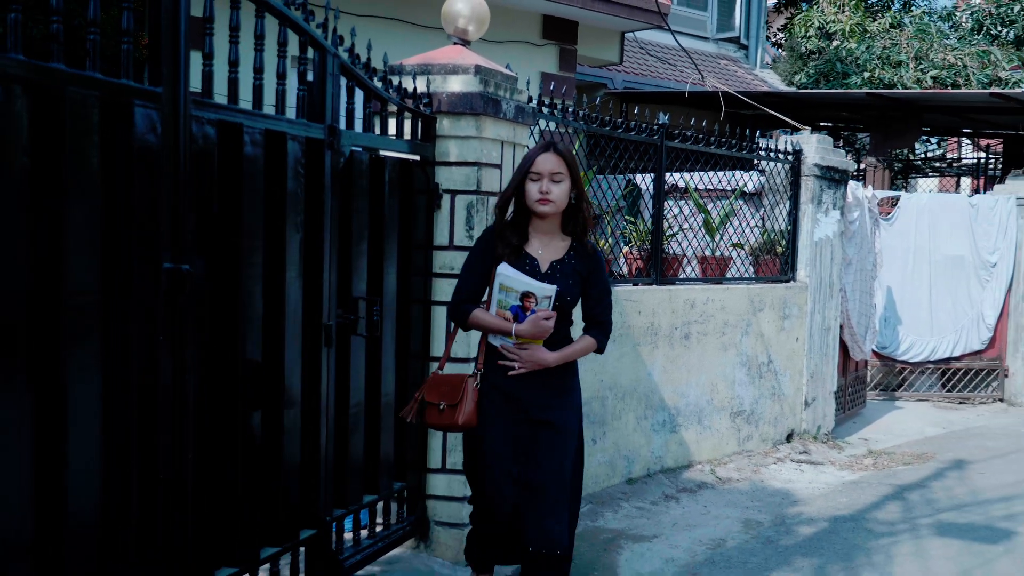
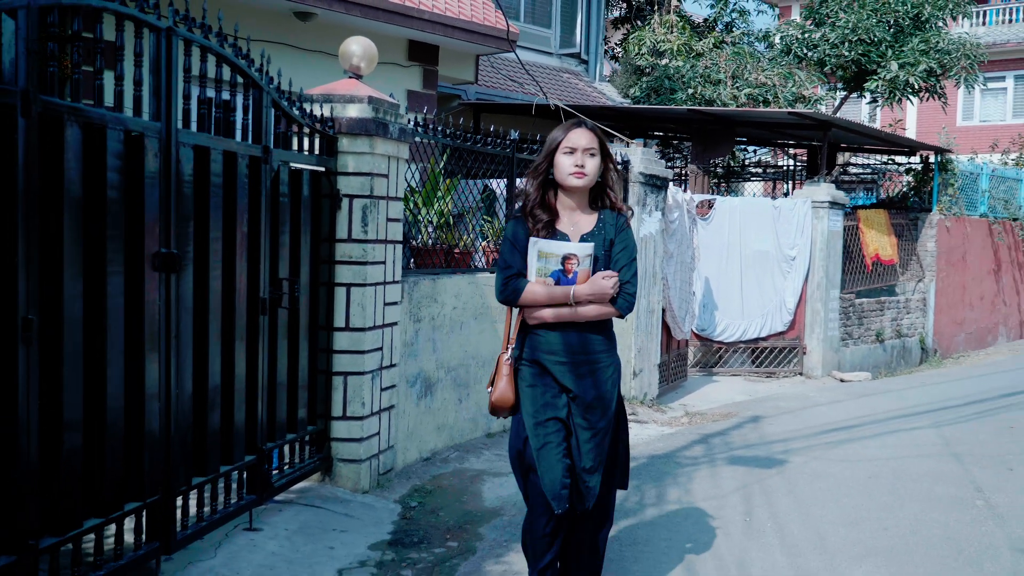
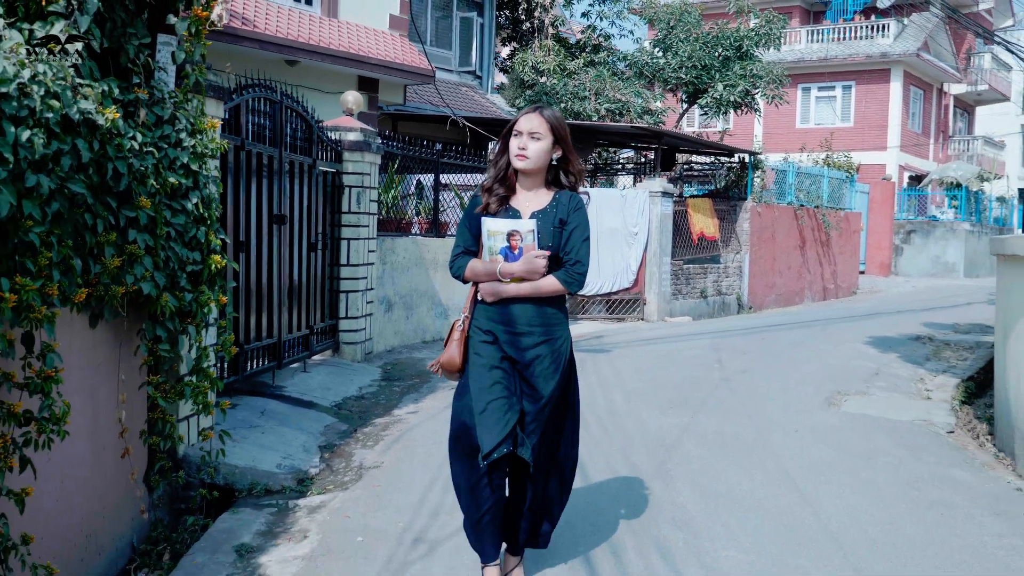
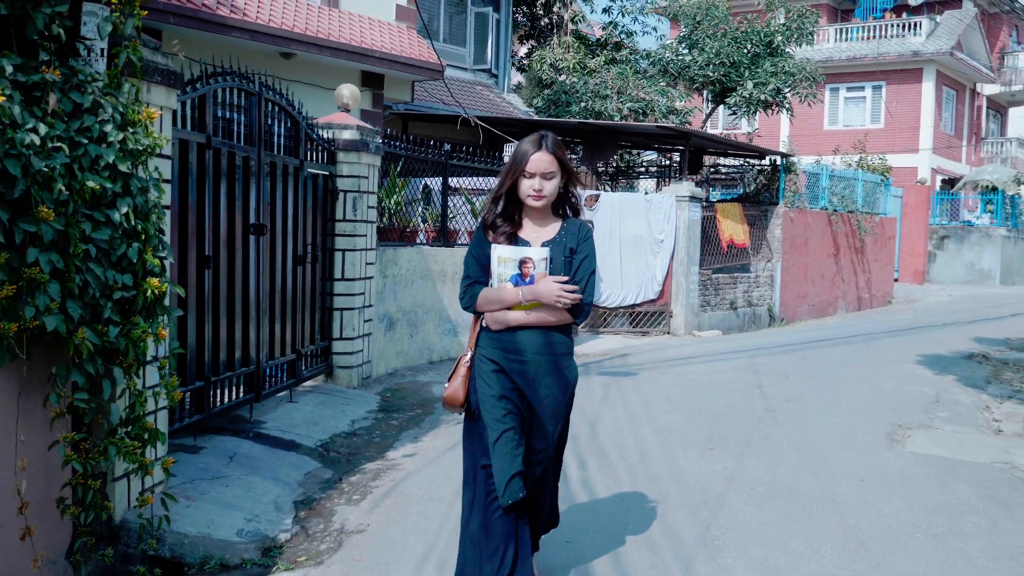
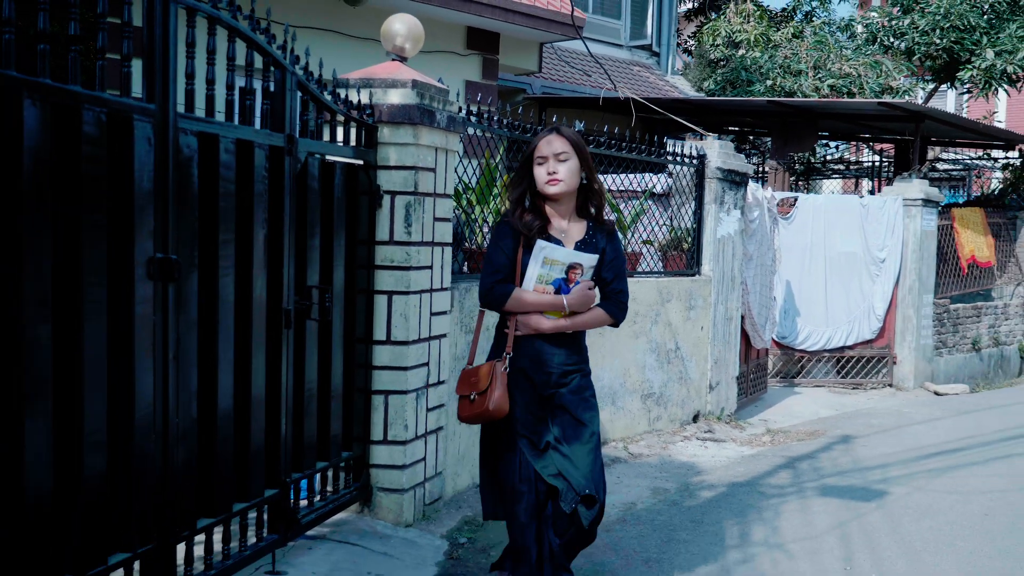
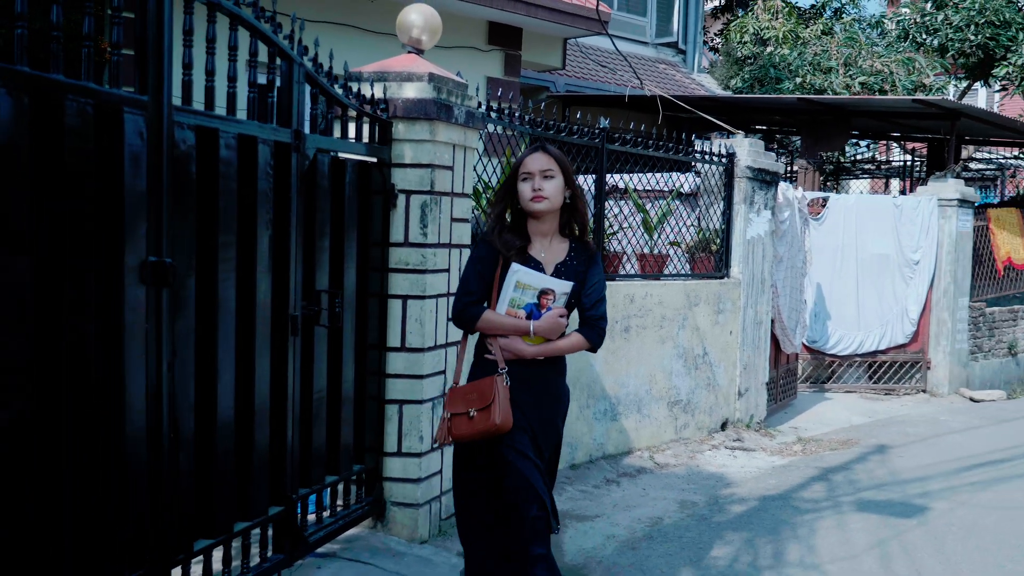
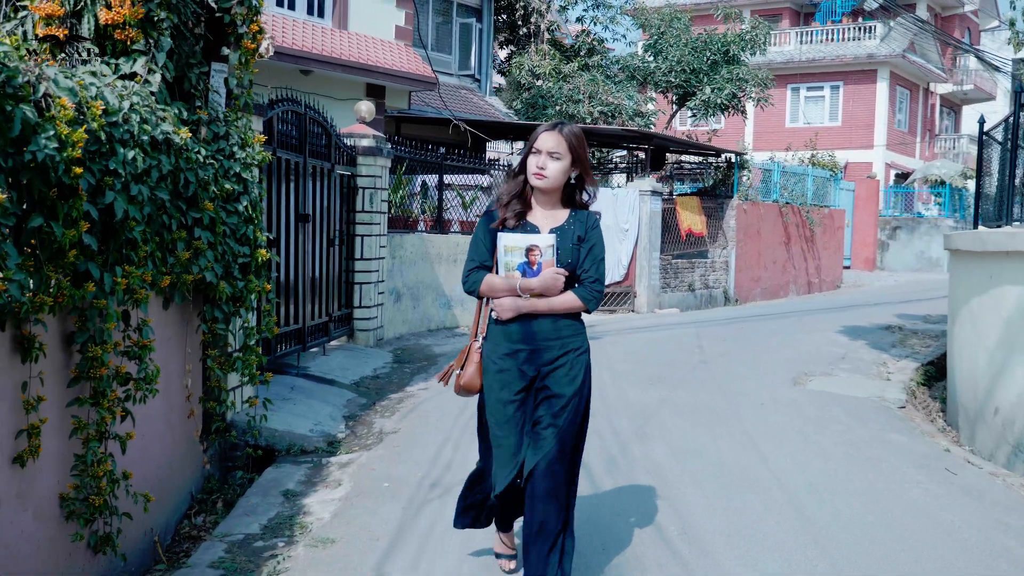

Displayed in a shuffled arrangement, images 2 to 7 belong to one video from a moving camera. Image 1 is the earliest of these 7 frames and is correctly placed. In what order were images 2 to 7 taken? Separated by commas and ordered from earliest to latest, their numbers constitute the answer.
6, 5, 2, 4, 3, 7
